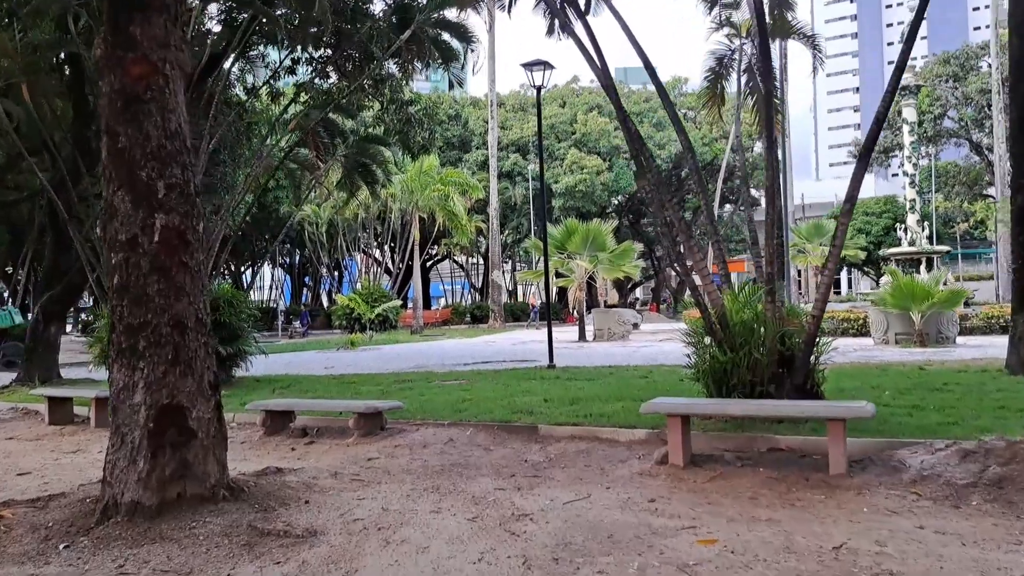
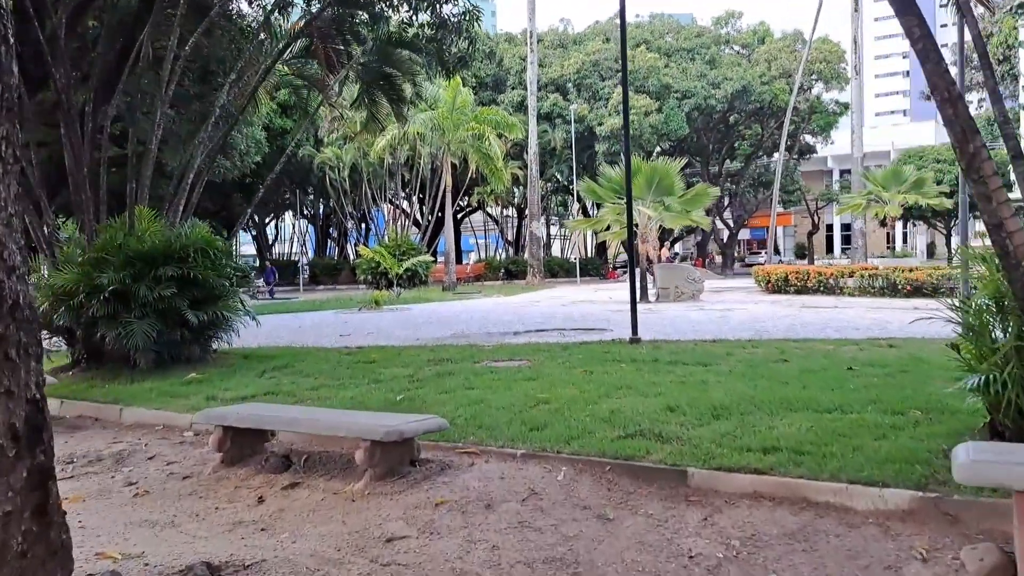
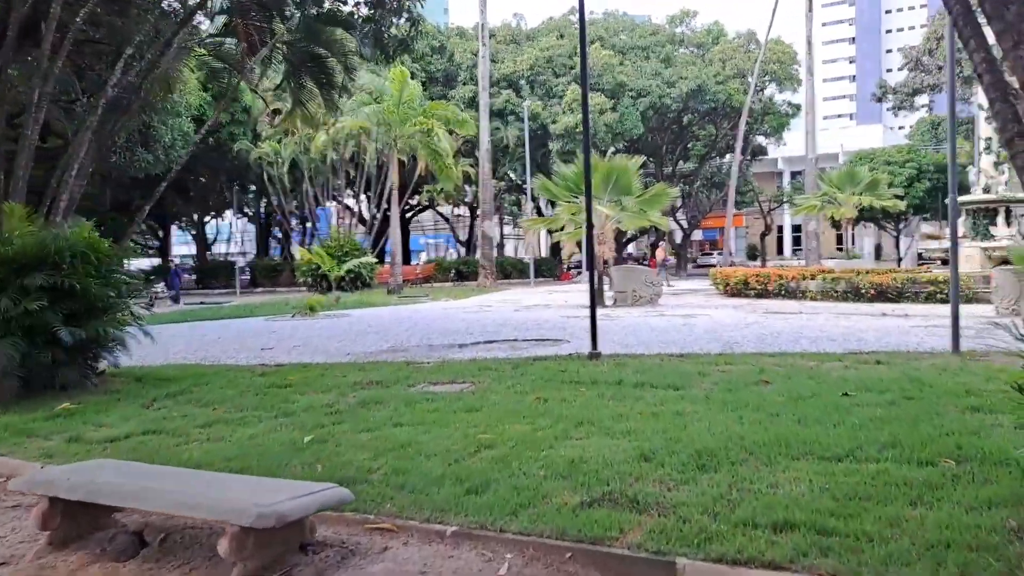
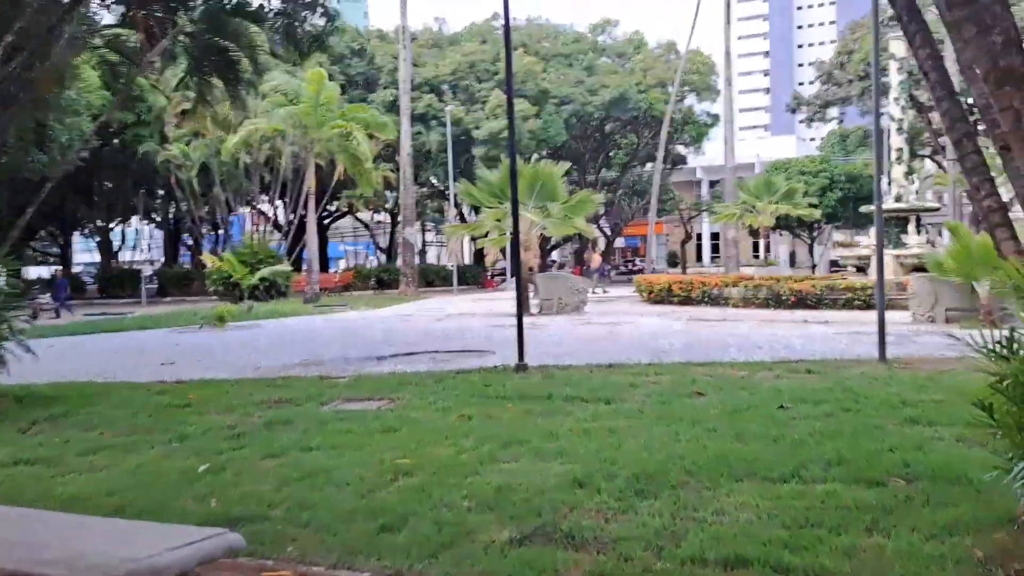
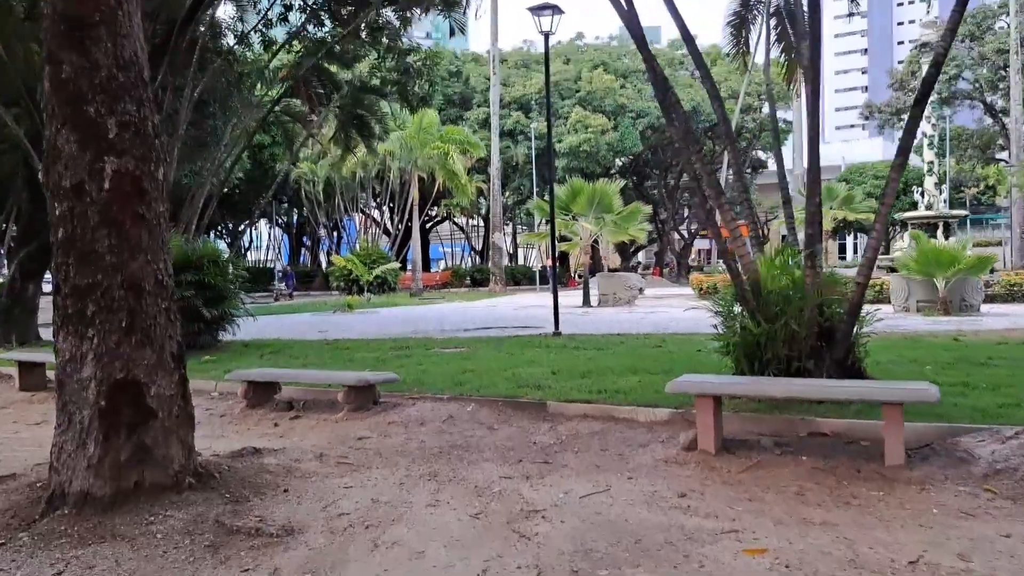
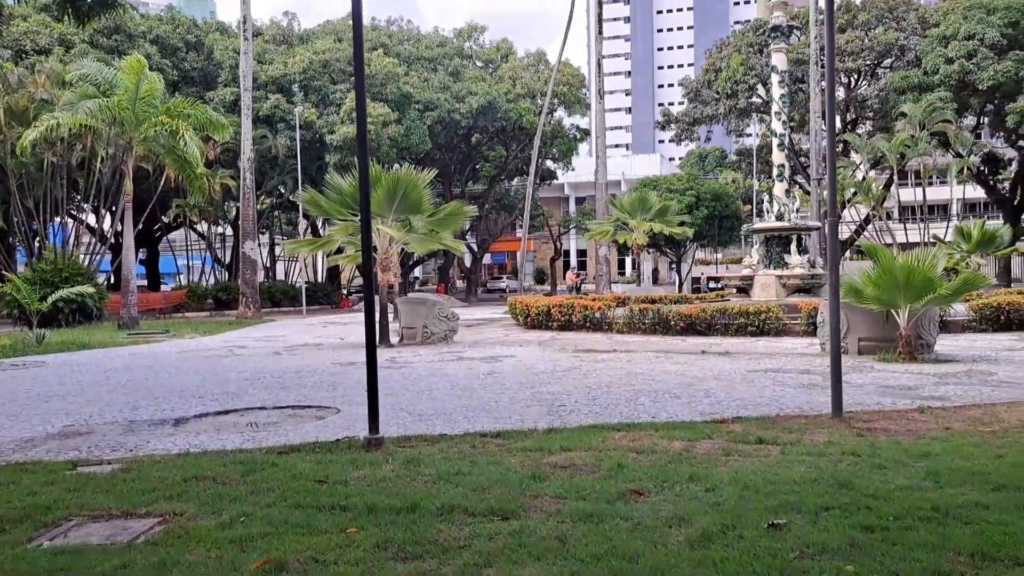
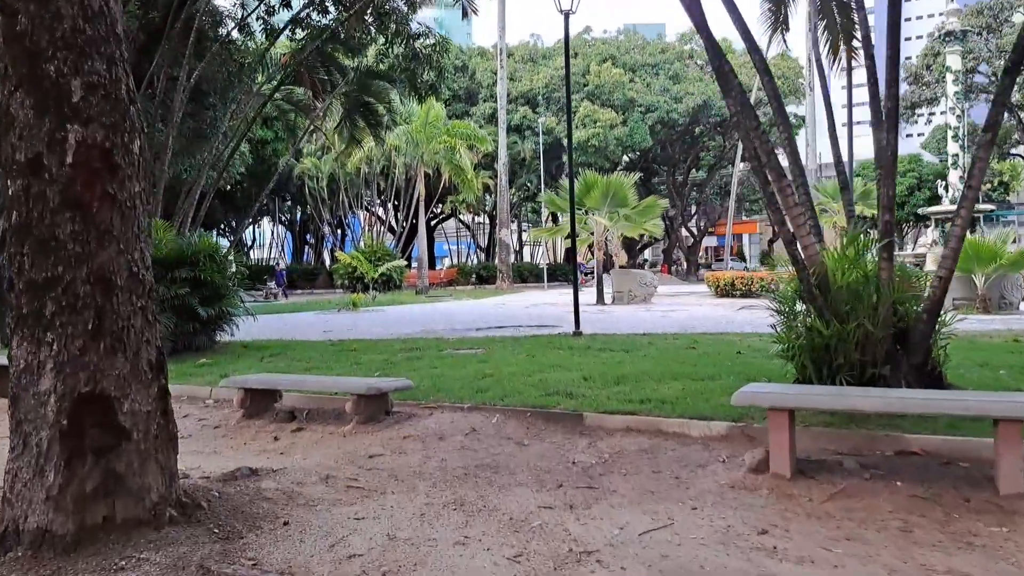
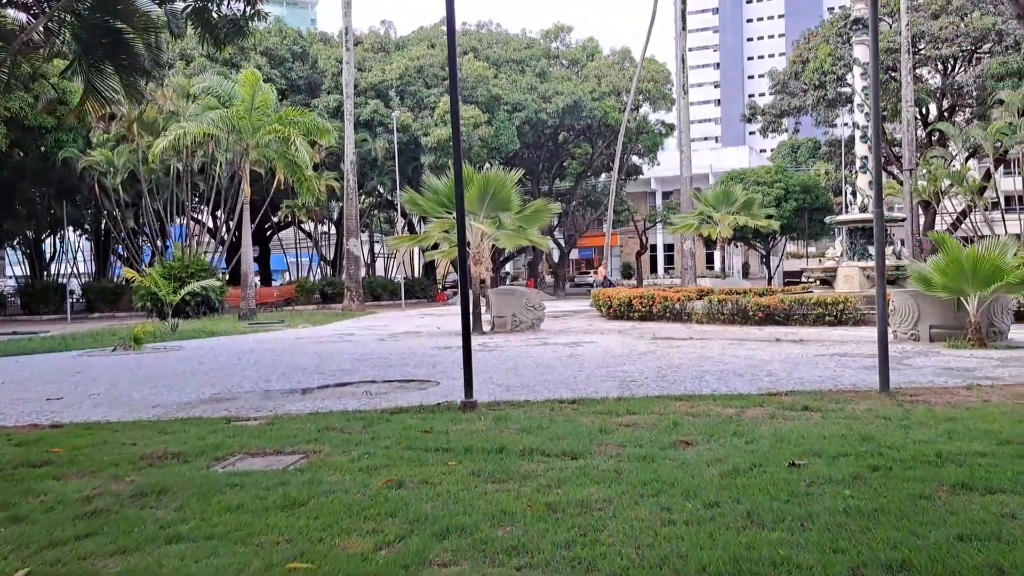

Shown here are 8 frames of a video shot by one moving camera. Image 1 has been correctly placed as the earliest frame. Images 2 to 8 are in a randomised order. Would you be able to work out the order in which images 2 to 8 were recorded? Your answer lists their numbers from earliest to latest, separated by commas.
5, 7, 2, 3, 4, 8, 6
